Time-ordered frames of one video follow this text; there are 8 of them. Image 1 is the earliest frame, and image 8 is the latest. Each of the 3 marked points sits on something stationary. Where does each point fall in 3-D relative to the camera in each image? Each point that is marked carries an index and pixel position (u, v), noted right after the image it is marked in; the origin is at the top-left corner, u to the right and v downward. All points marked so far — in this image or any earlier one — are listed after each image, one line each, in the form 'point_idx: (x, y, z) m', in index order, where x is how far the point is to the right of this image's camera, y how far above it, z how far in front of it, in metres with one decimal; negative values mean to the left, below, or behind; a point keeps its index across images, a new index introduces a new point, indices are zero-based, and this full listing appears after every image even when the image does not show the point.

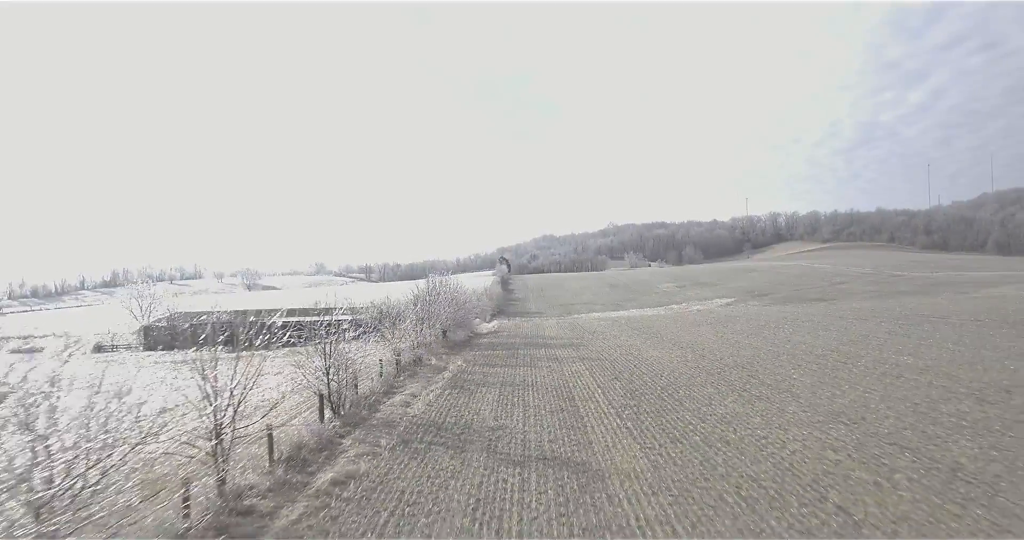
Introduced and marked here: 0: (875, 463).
0: (+7.7, -4.1, +9.8) m
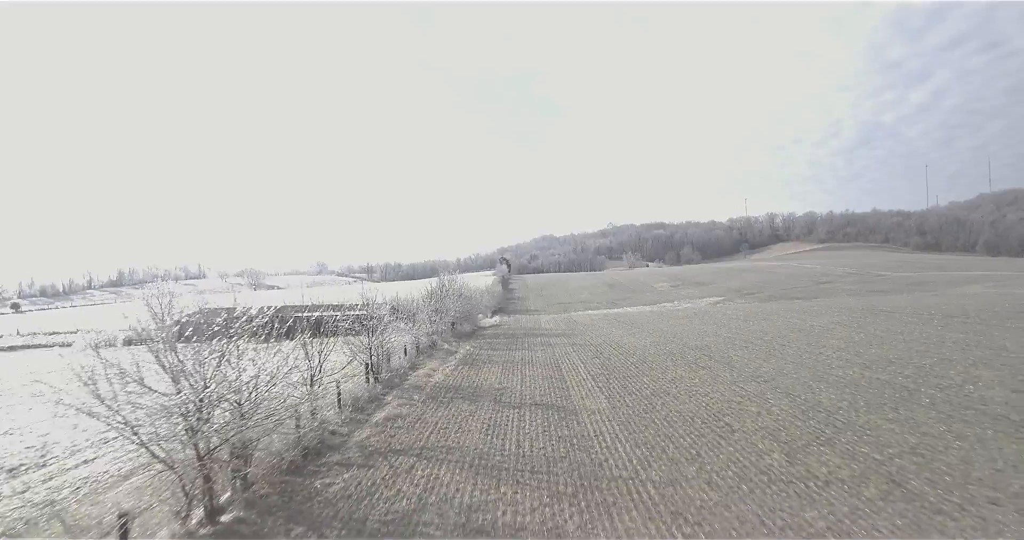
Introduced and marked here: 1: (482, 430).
0: (+7.7, -4.1, +14.2) m
1: (-0.8, -4.7, +13.5) m
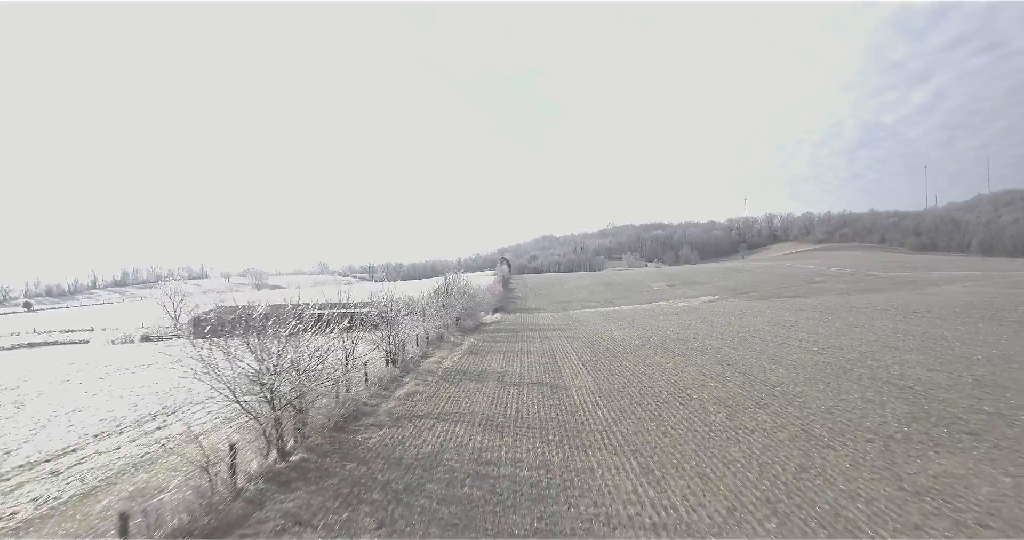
0: (+7.7, -4.0, +17.0) m
1: (-0.8, -4.7, +16.3) m
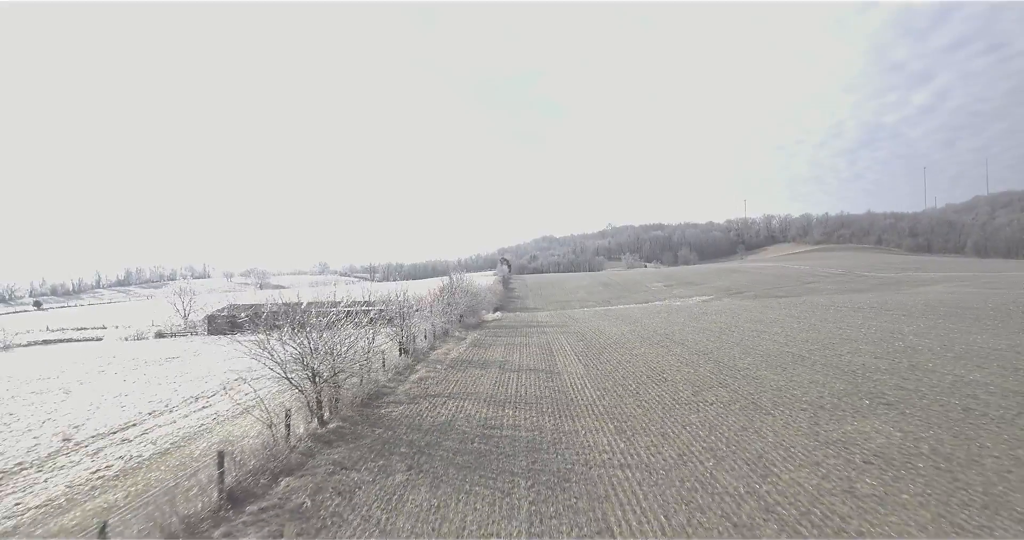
0: (+7.7, -4.1, +19.5) m
1: (-0.8, -4.7, +18.8) m
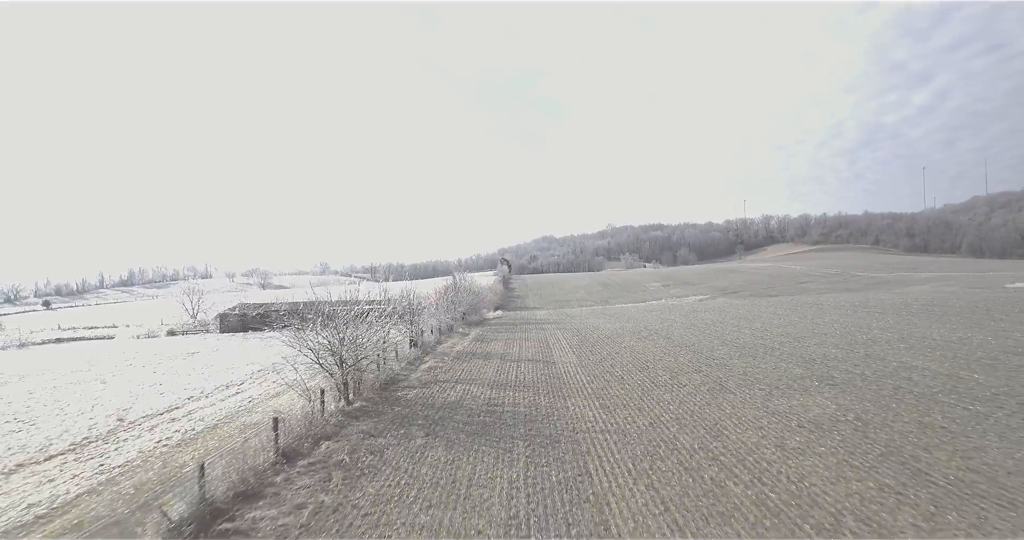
0: (+7.7, -4.1, +21.7) m
1: (-0.8, -4.7, +21.0) m
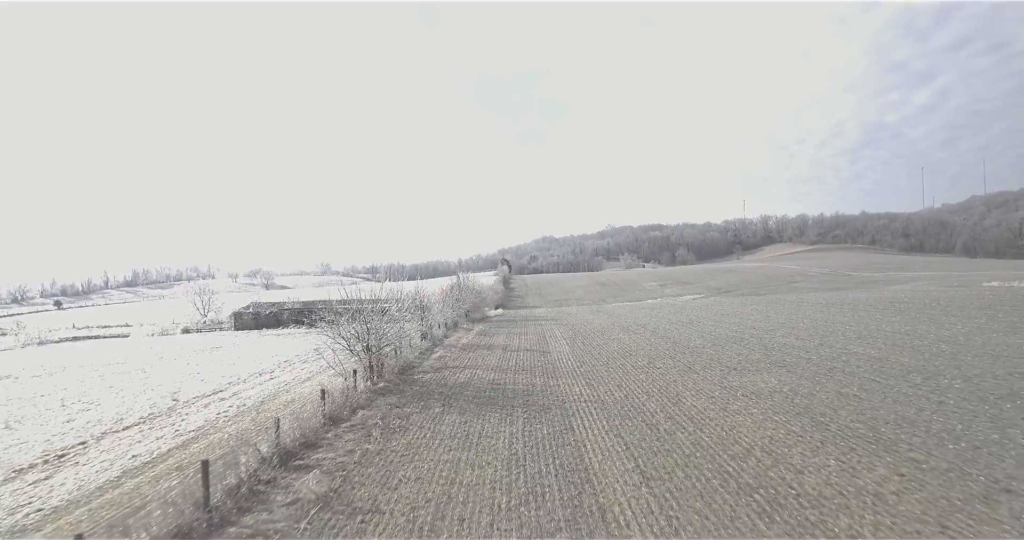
0: (+7.8, -4.1, +24.7) m
1: (-0.8, -4.7, +24.0) m
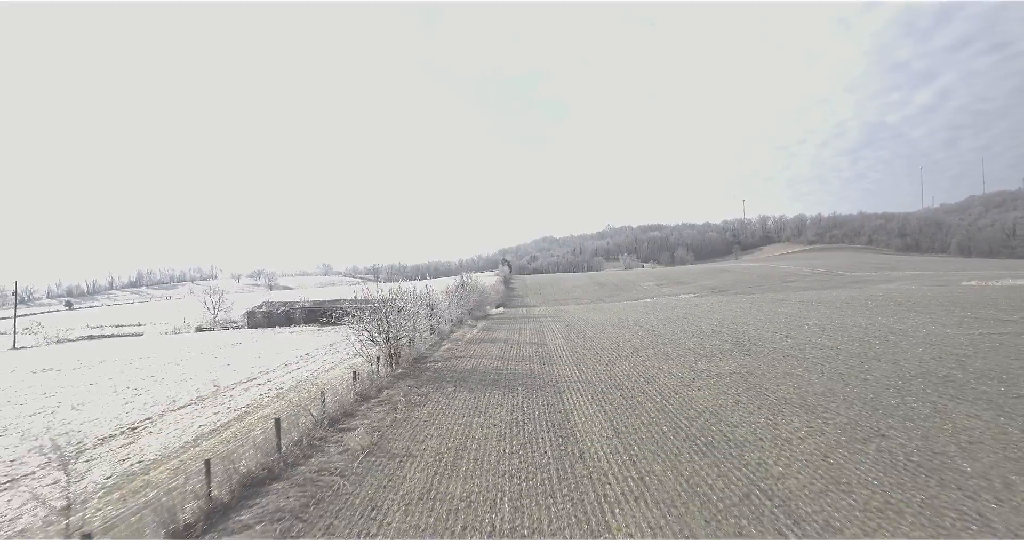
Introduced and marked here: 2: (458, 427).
0: (+7.8, -4.1, +27.6) m
1: (-0.7, -4.7, +26.9) m
2: (-1.7, -4.9, +14.3) m
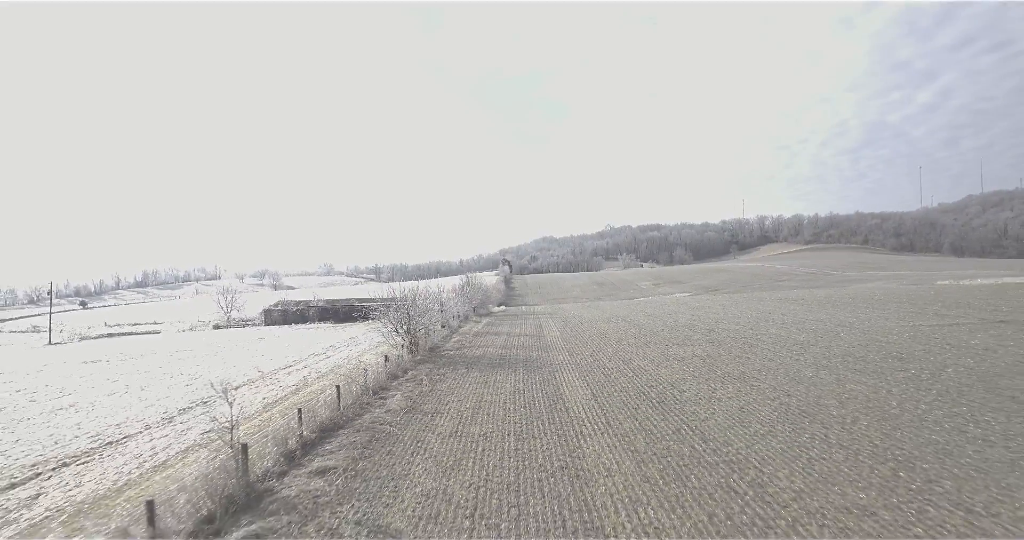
0: (+7.9, -4.2, +31.6) m
1: (-0.6, -4.8, +31.0) m
2: (-1.6, -5.0, +18.3) m
